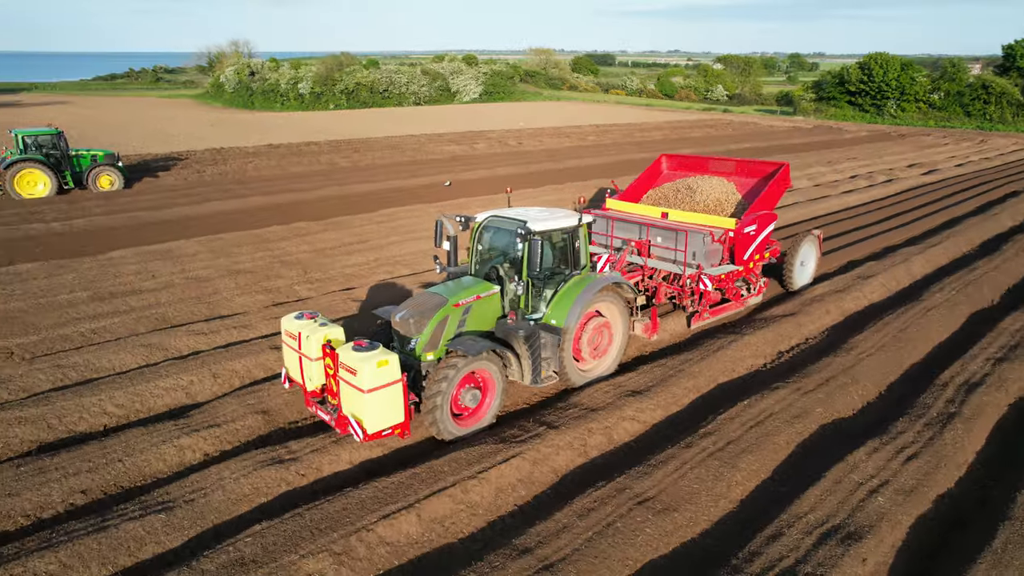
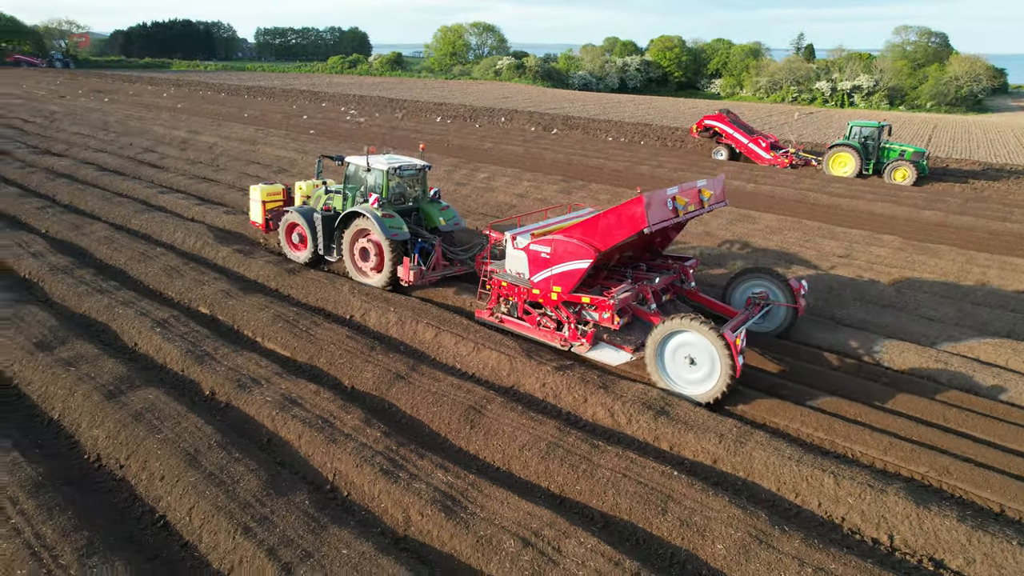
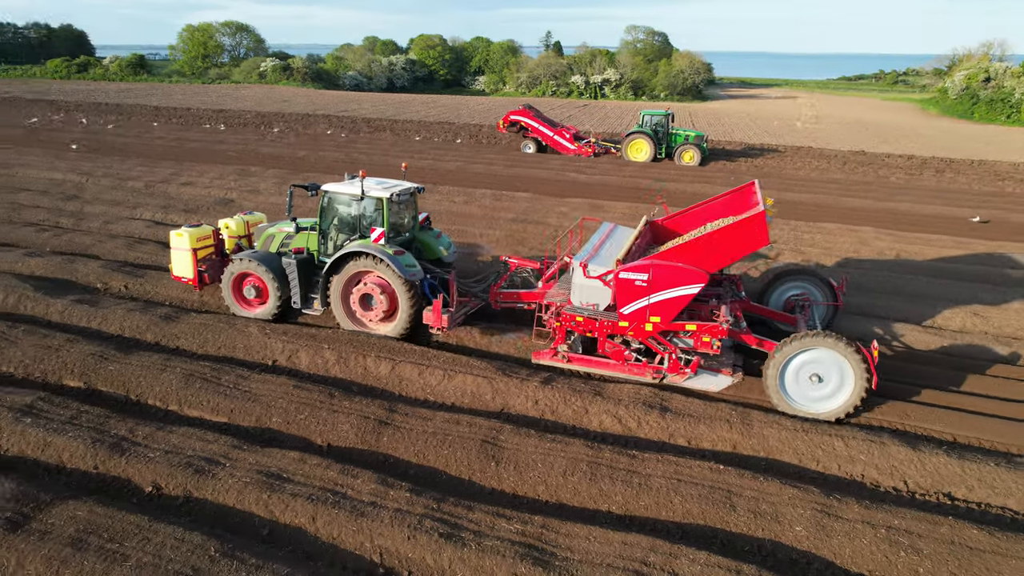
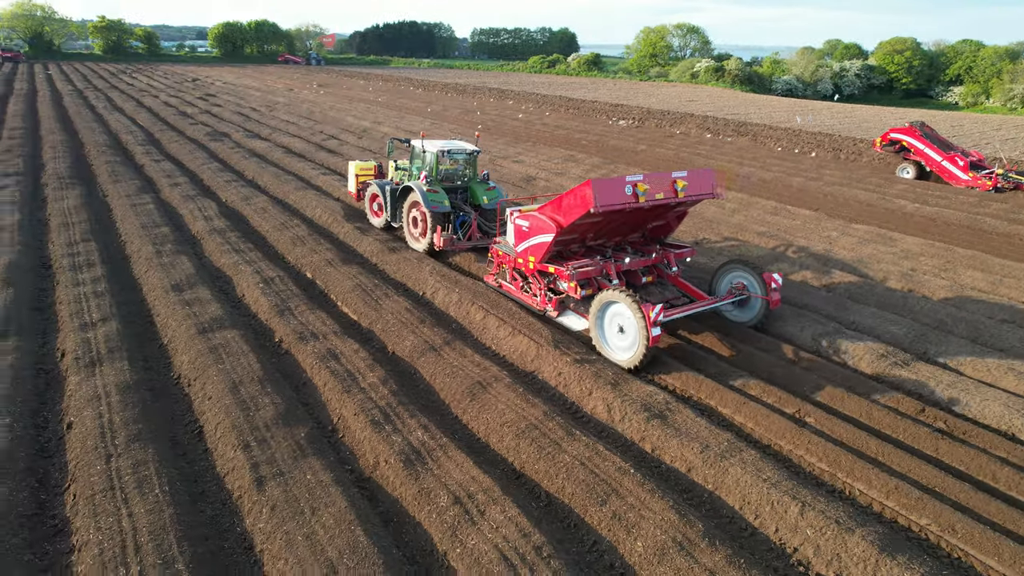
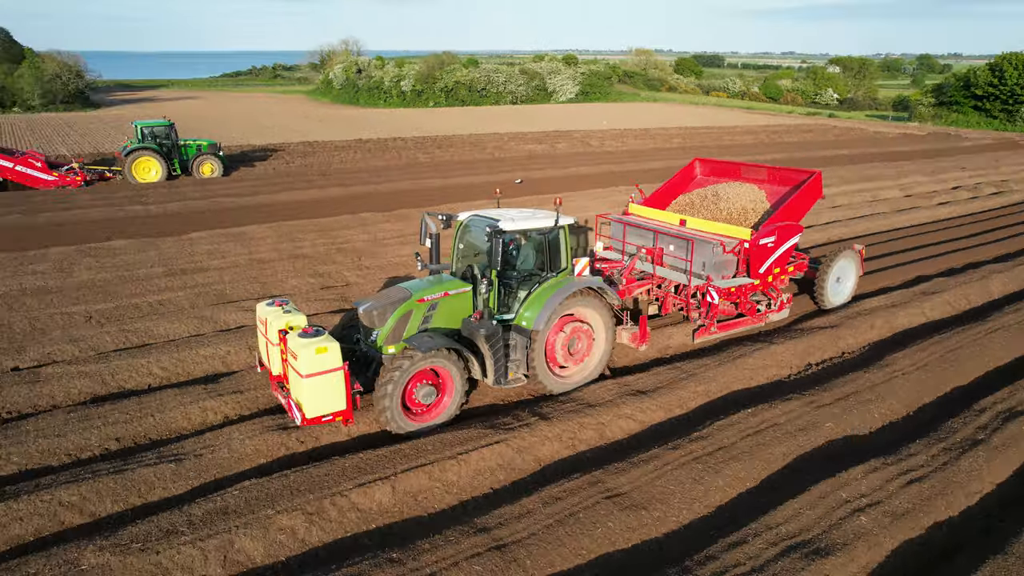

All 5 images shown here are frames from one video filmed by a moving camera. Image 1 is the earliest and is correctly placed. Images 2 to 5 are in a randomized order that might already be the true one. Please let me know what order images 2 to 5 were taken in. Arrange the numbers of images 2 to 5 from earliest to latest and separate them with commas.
5, 3, 2, 4
